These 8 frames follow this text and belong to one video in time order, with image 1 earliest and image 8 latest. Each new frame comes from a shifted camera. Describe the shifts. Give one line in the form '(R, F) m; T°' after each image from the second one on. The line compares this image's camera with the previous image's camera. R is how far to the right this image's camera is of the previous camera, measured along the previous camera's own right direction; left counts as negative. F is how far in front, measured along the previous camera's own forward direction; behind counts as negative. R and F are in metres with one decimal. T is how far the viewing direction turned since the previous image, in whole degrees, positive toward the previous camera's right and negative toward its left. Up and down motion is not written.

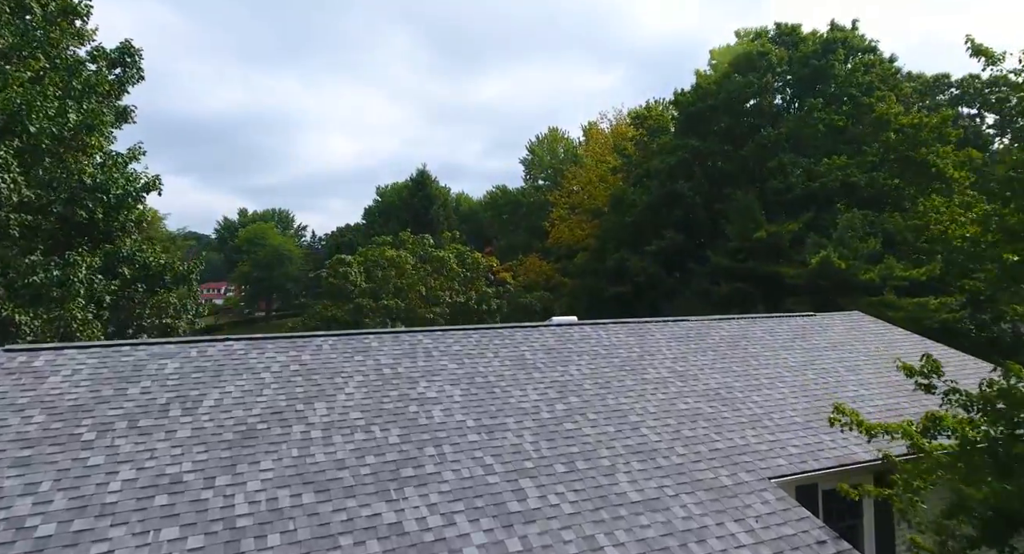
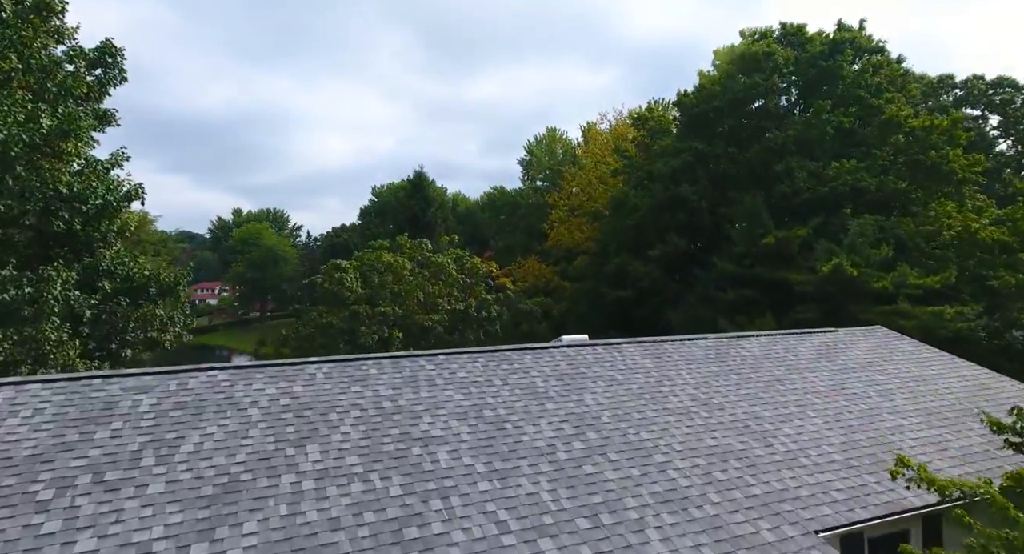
(-0.1, +0.4) m; 0°
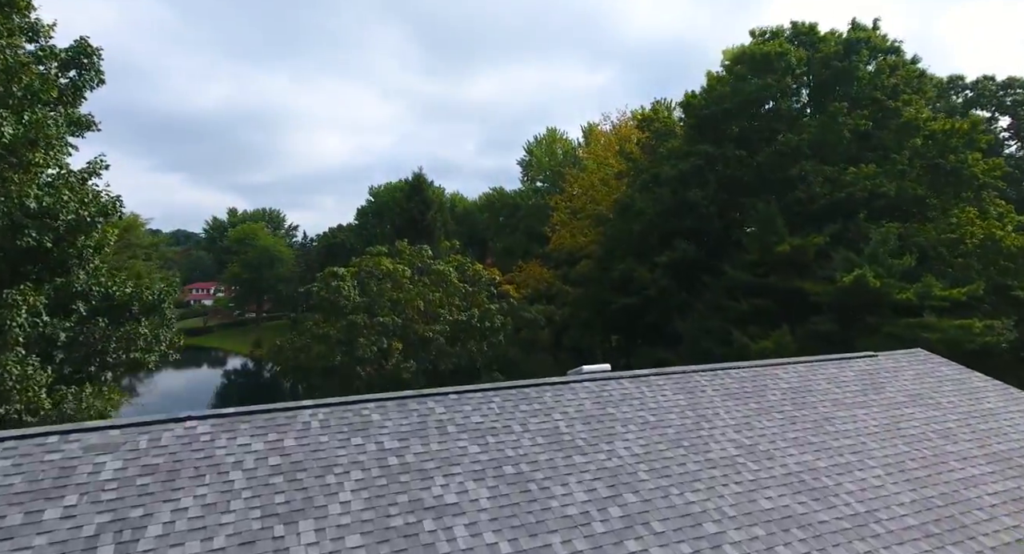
(-0.2, +0.6) m; 0°
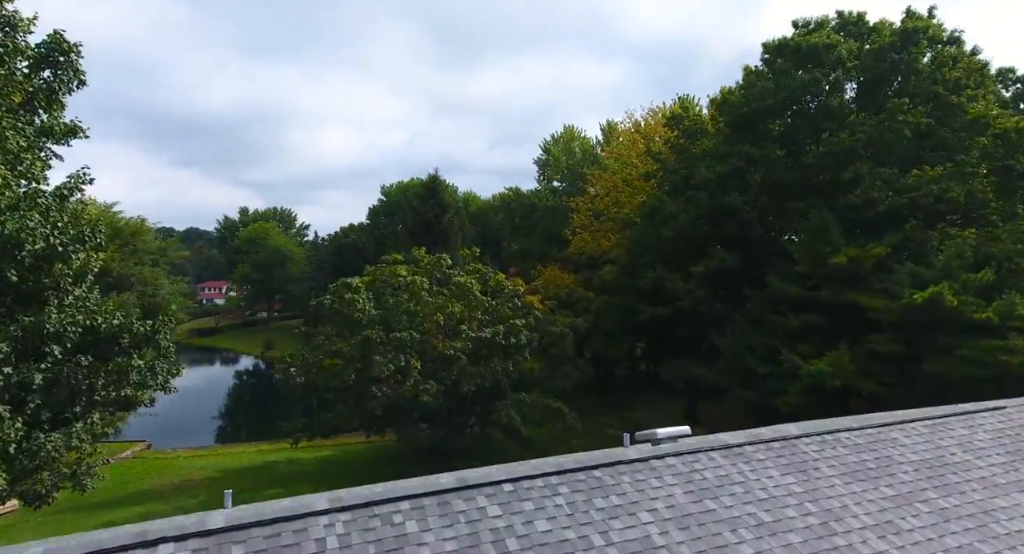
(-0.3, +1.1) m; -1°
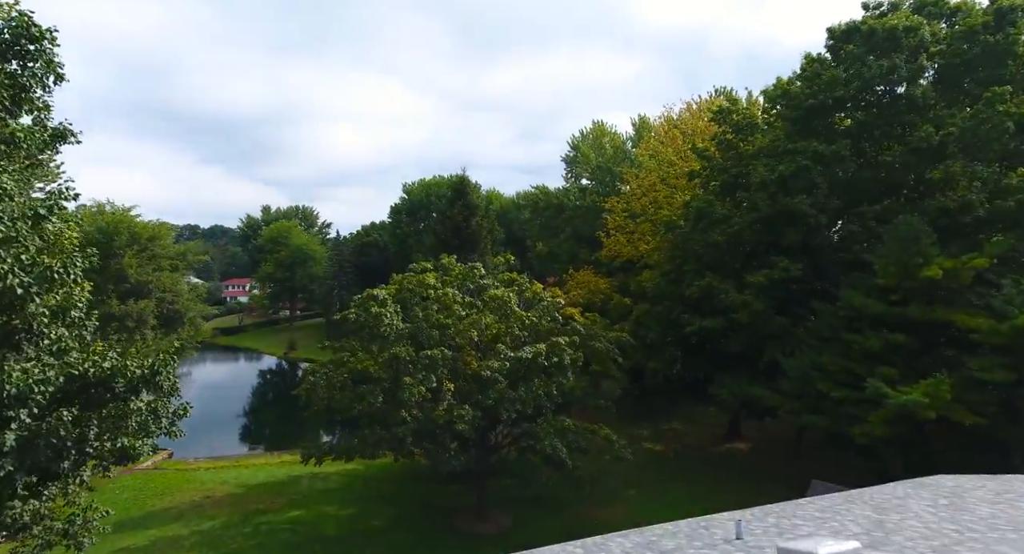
(-0.4, +1.3) m; -2°
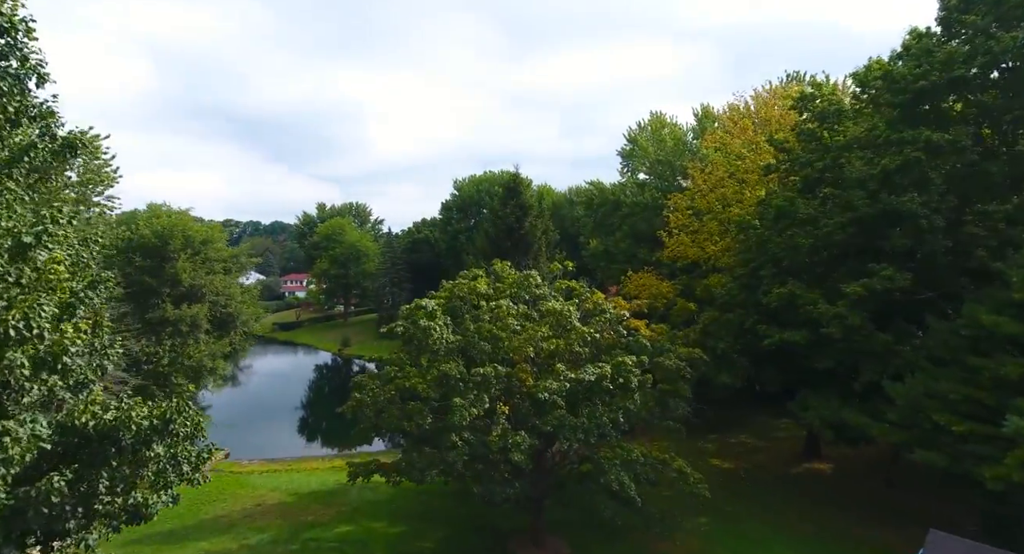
(-0.2, +1.4) m; -4°
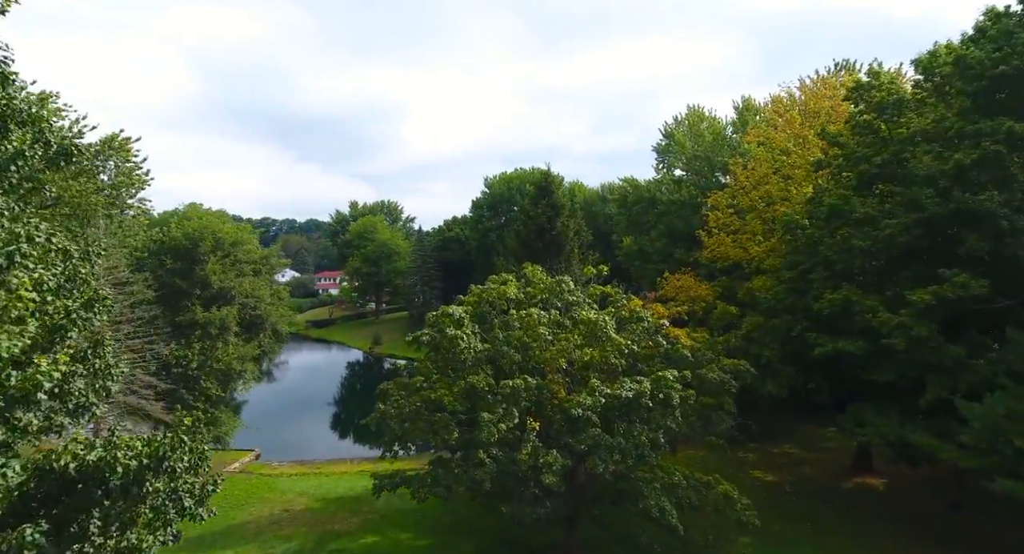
(0.0, +0.9) m; -3°
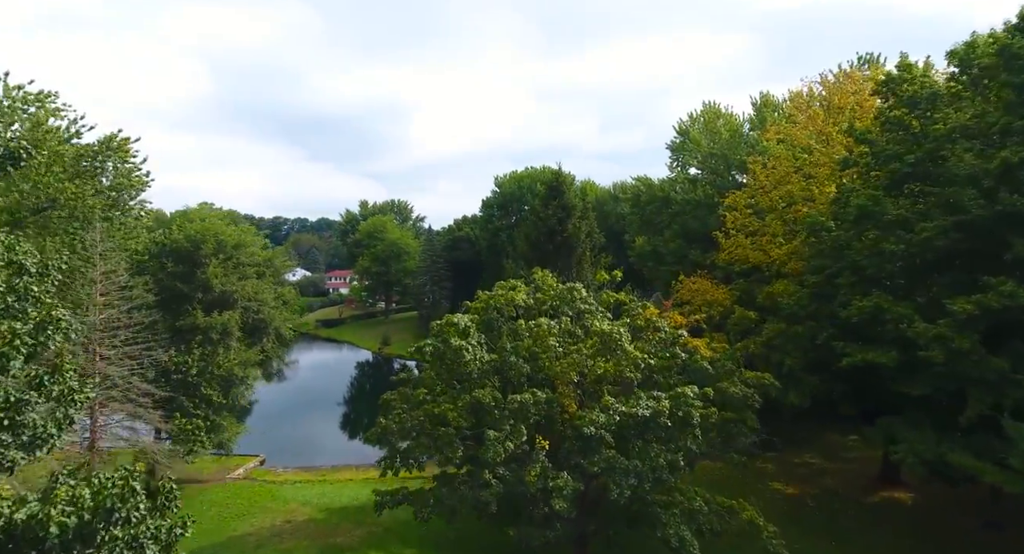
(+0.1, +0.8) m; -1°
